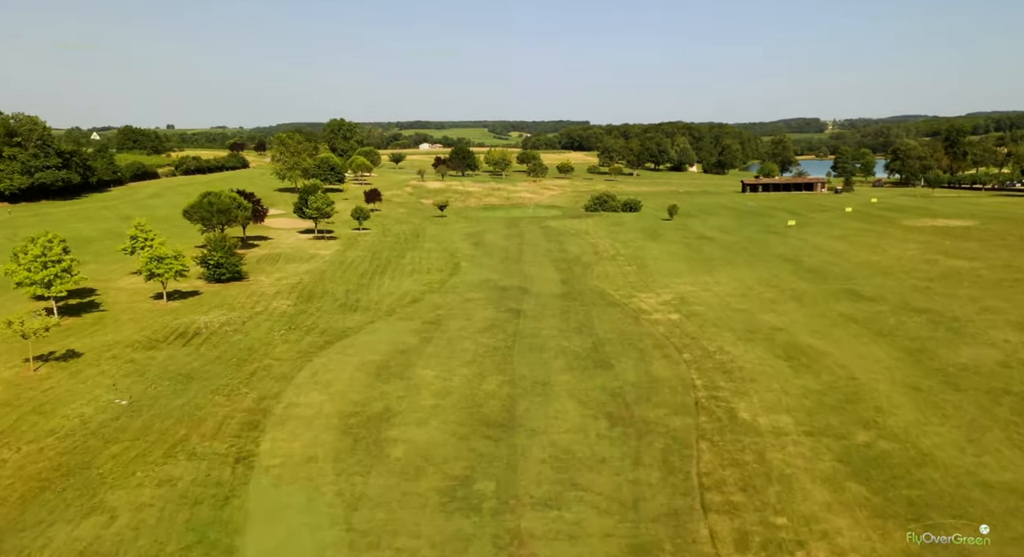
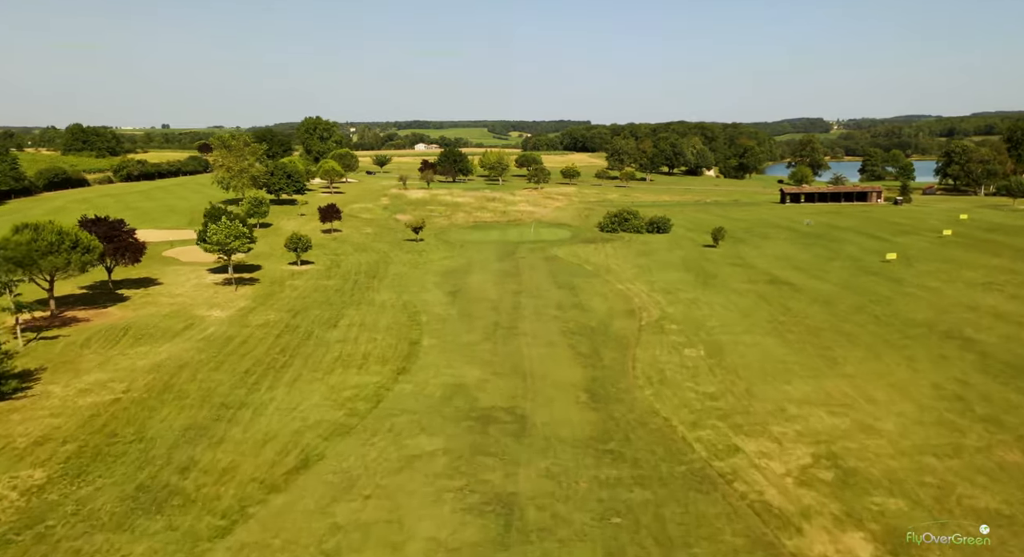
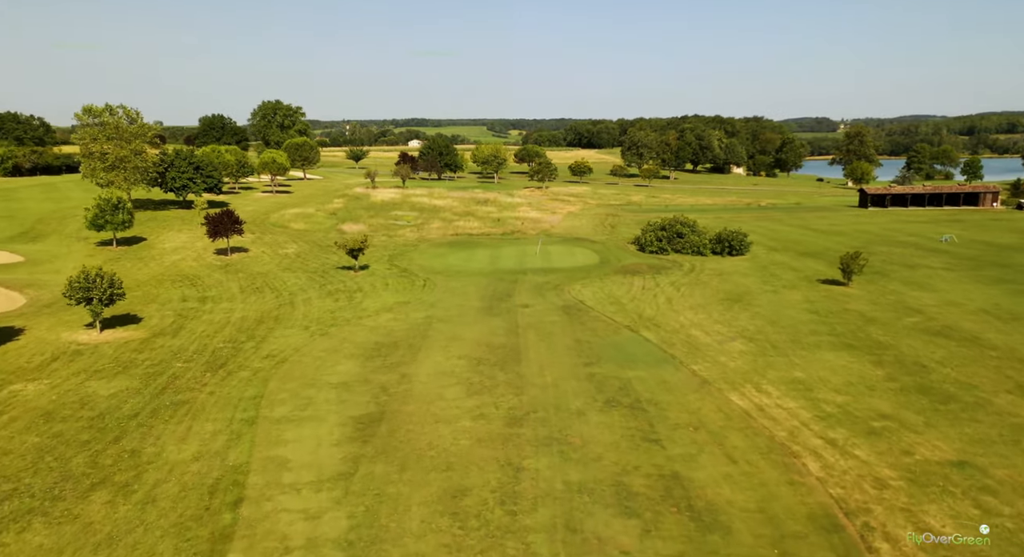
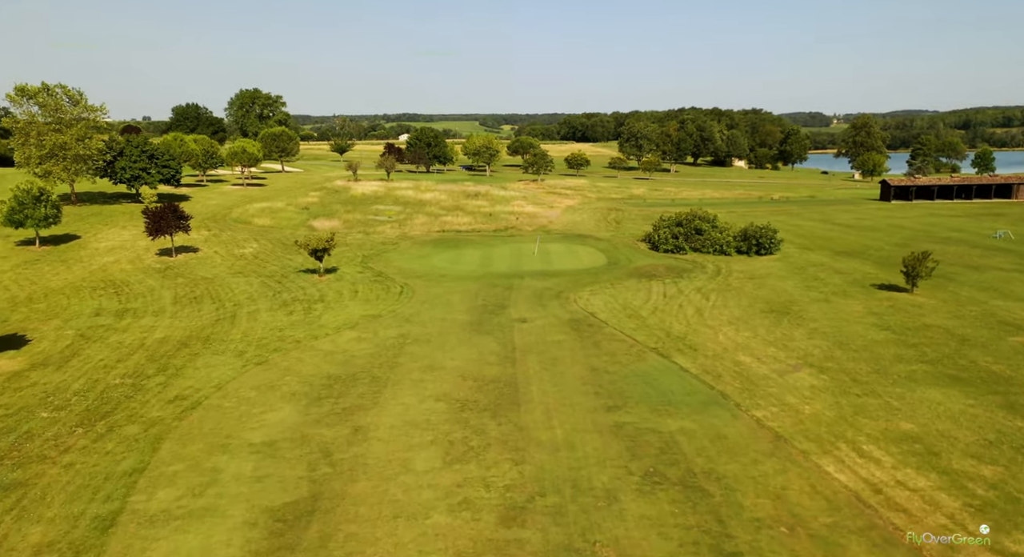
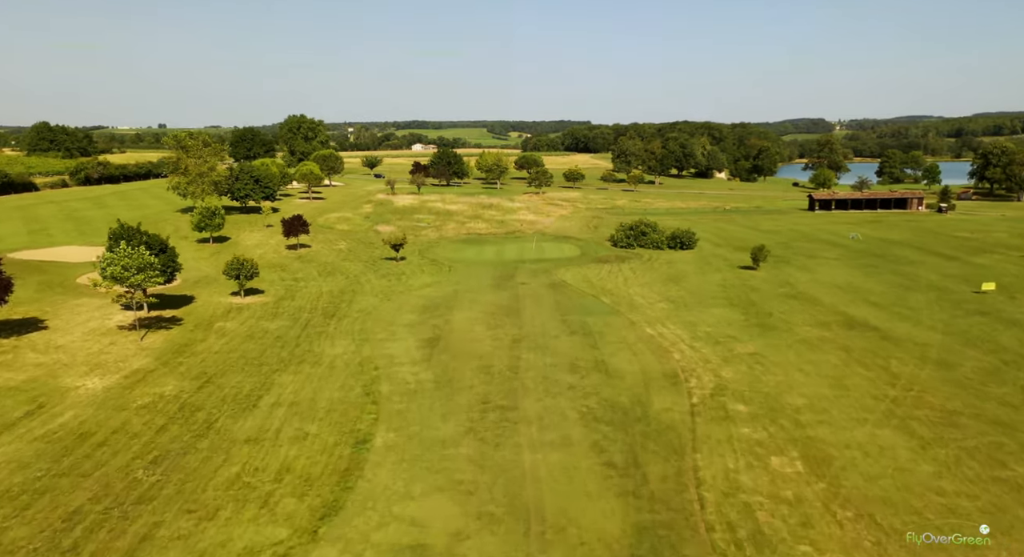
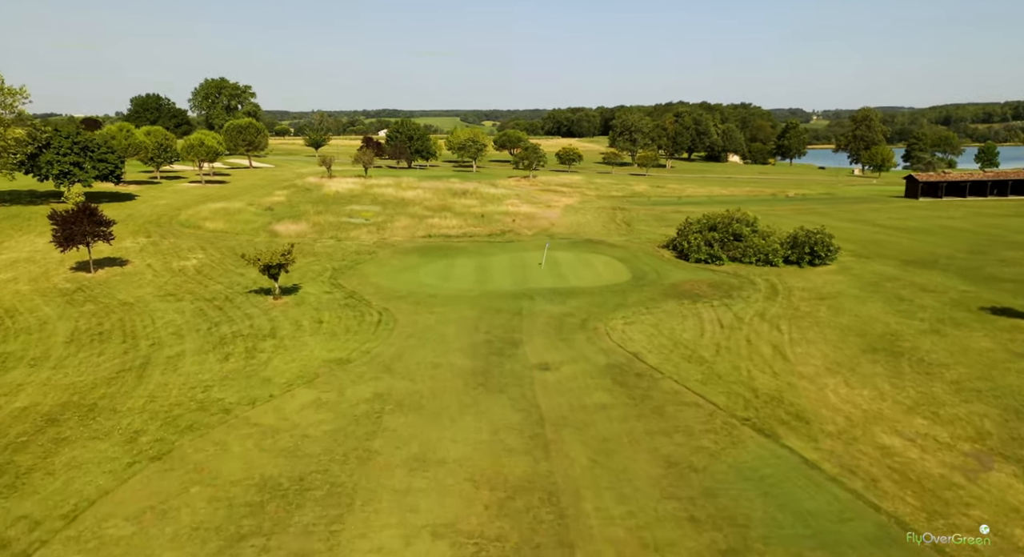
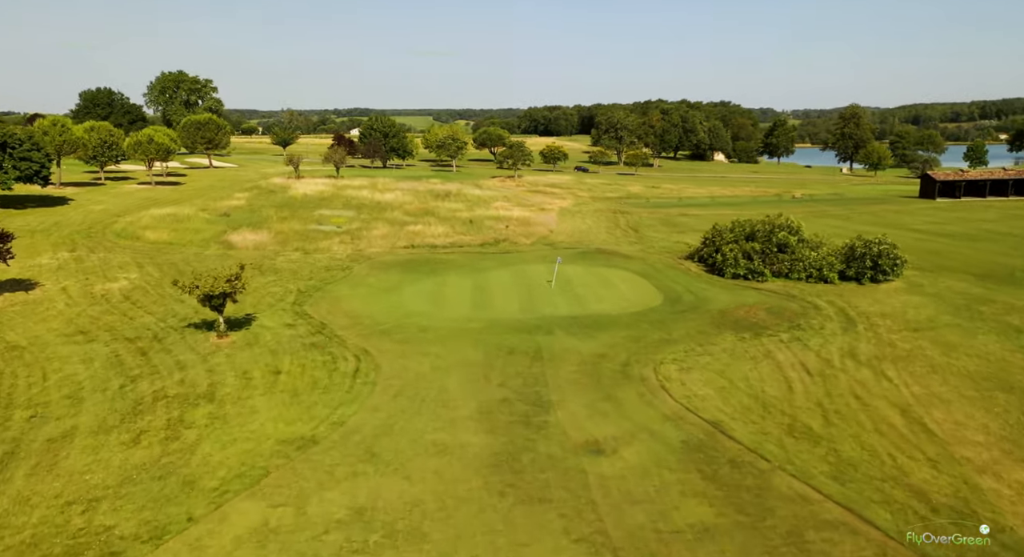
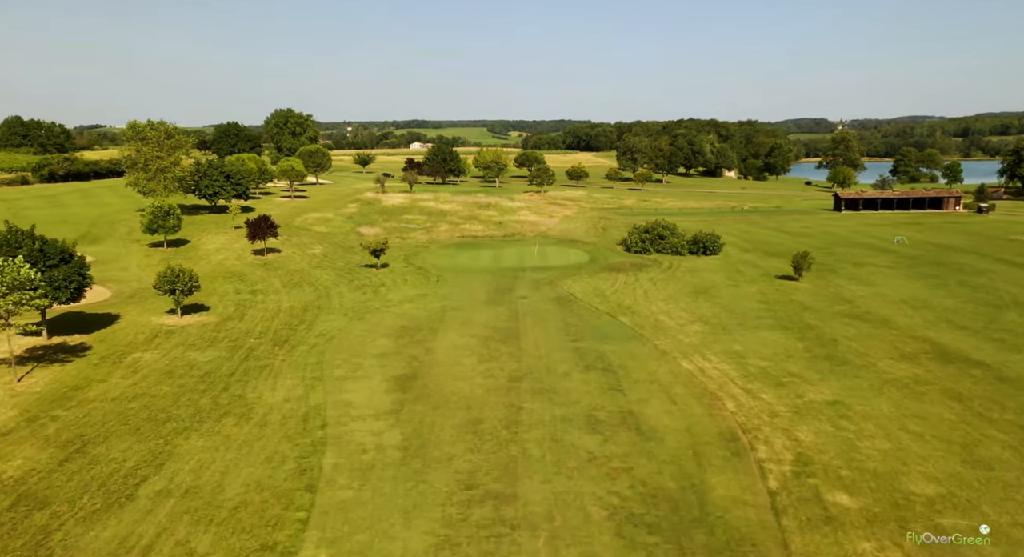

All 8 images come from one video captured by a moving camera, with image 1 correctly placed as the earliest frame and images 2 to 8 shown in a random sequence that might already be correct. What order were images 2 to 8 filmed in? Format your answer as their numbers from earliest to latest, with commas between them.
2, 5, 8, 3, 4, 6, 7
